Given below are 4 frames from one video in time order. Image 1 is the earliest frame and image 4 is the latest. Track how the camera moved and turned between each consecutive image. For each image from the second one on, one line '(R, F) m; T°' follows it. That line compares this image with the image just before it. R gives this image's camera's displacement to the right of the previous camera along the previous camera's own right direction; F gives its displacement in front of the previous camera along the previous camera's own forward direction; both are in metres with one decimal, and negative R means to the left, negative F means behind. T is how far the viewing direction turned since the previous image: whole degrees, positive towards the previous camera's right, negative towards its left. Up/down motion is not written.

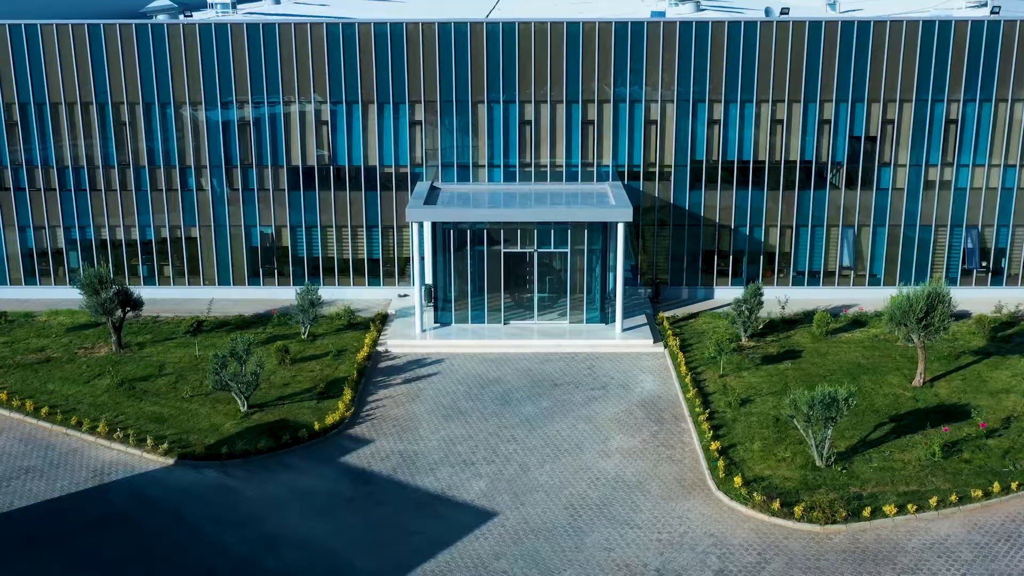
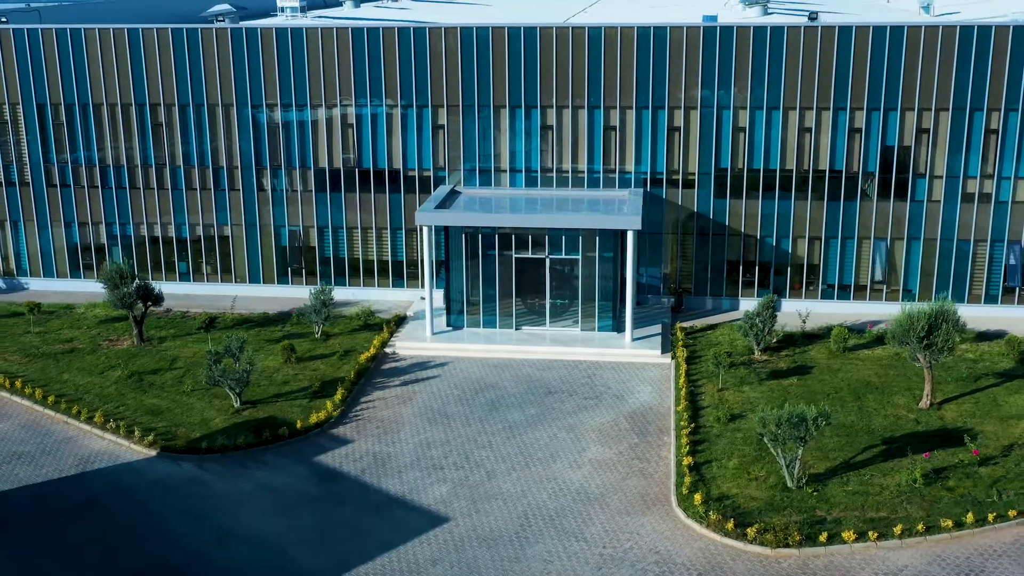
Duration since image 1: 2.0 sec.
(+2.0, +0.2) m; -6°
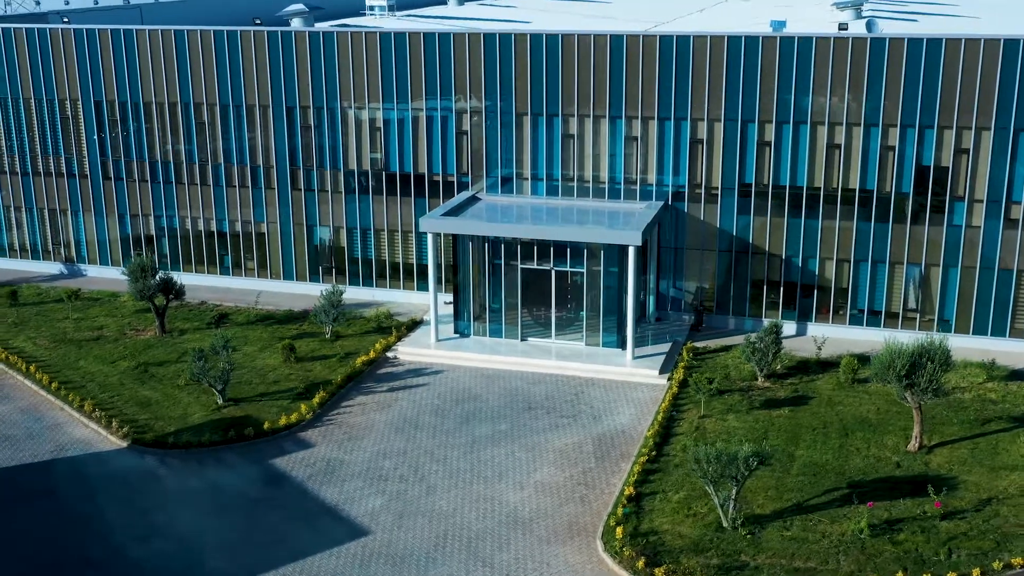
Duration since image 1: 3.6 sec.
(+2.9, +0.4) m; -8°
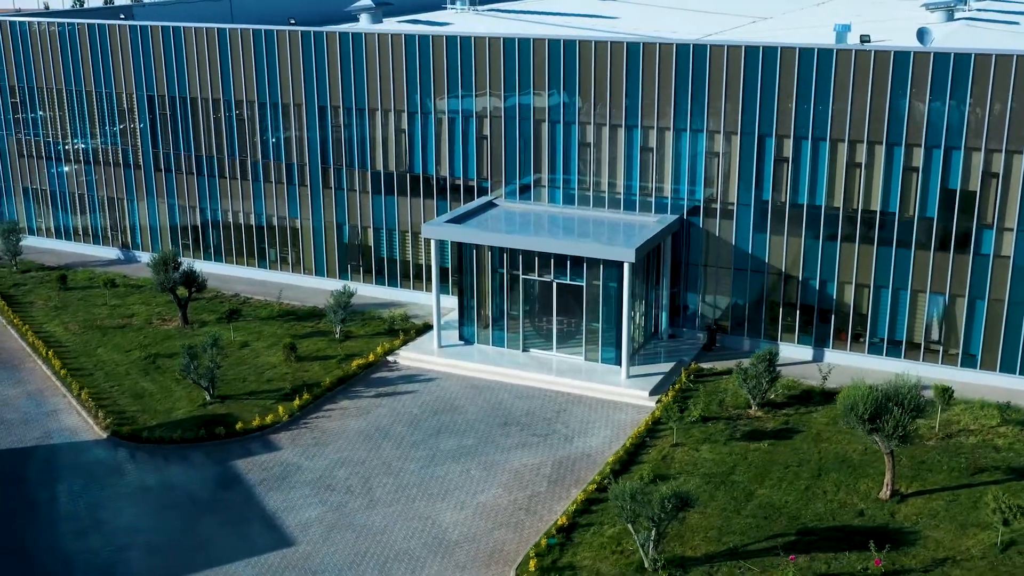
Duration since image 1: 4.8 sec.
(+2.8, +0.4) m; -7°
